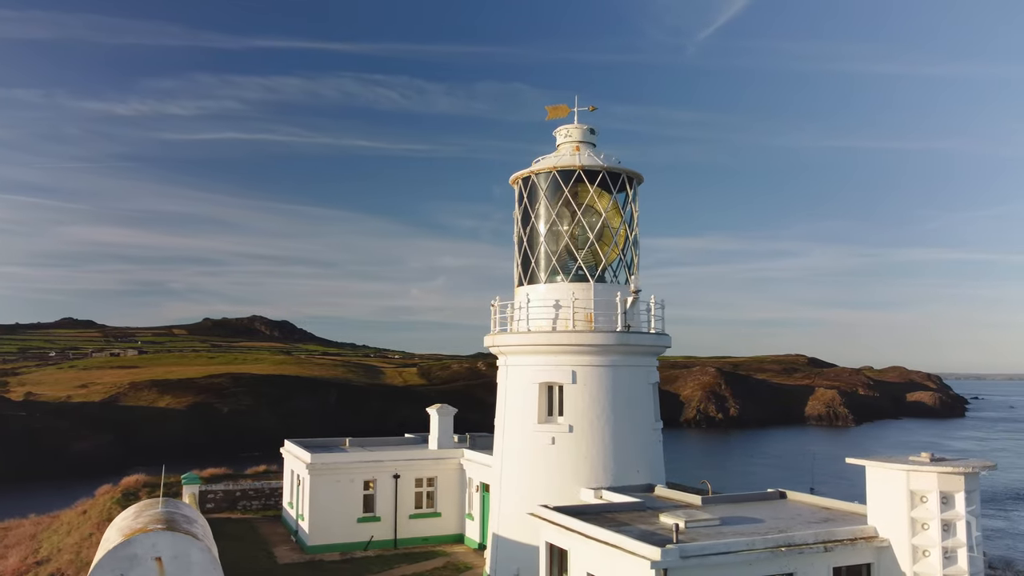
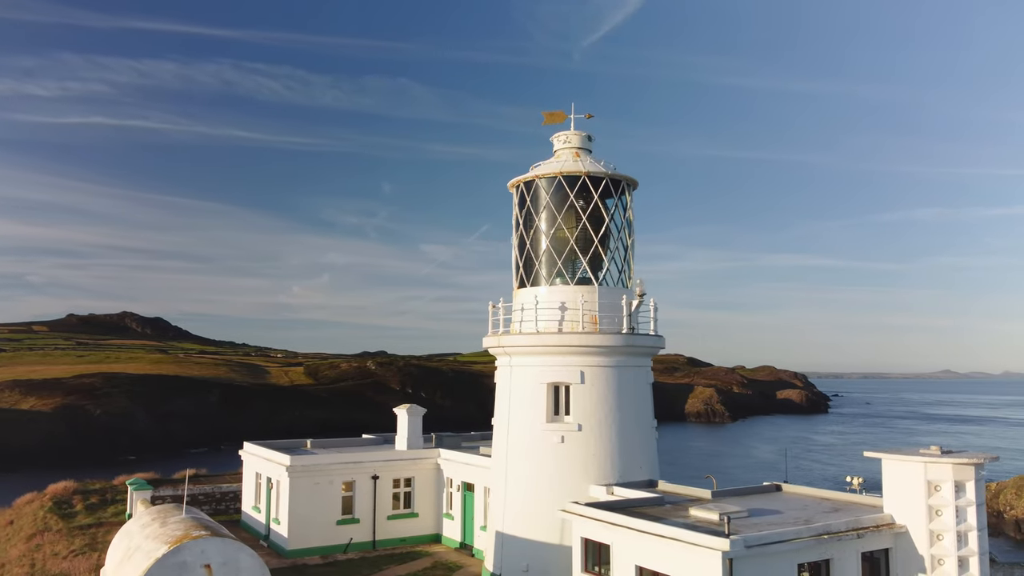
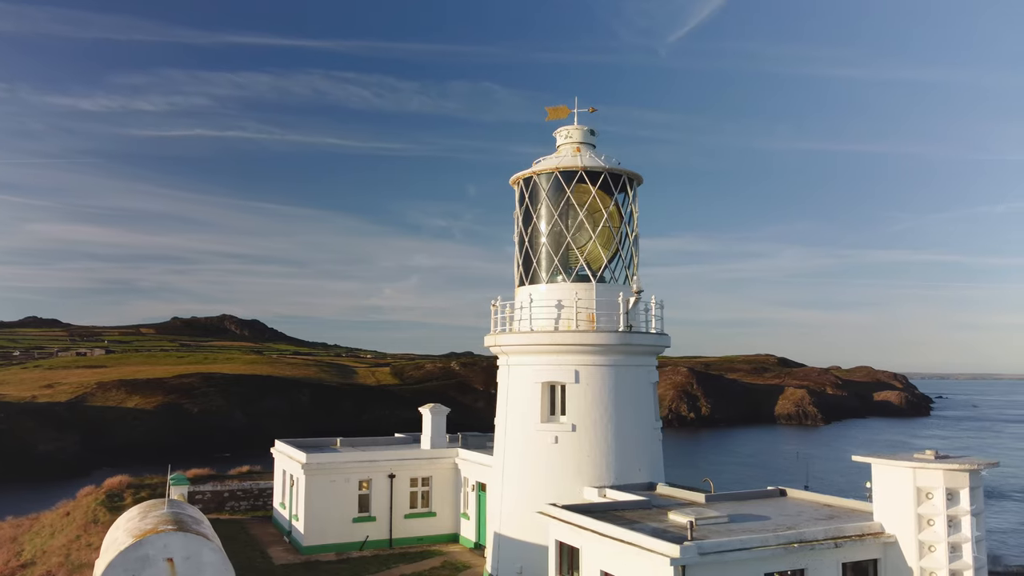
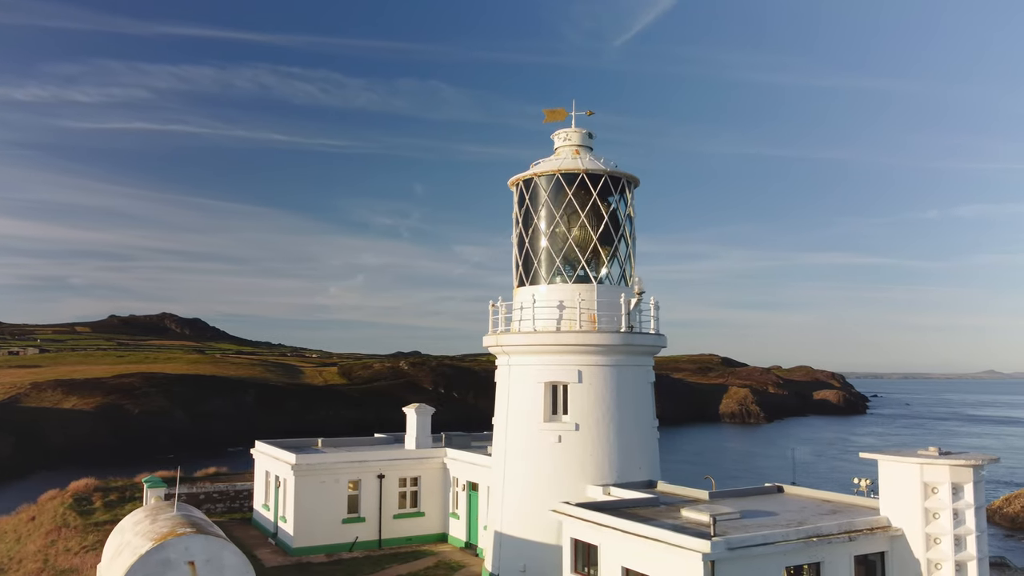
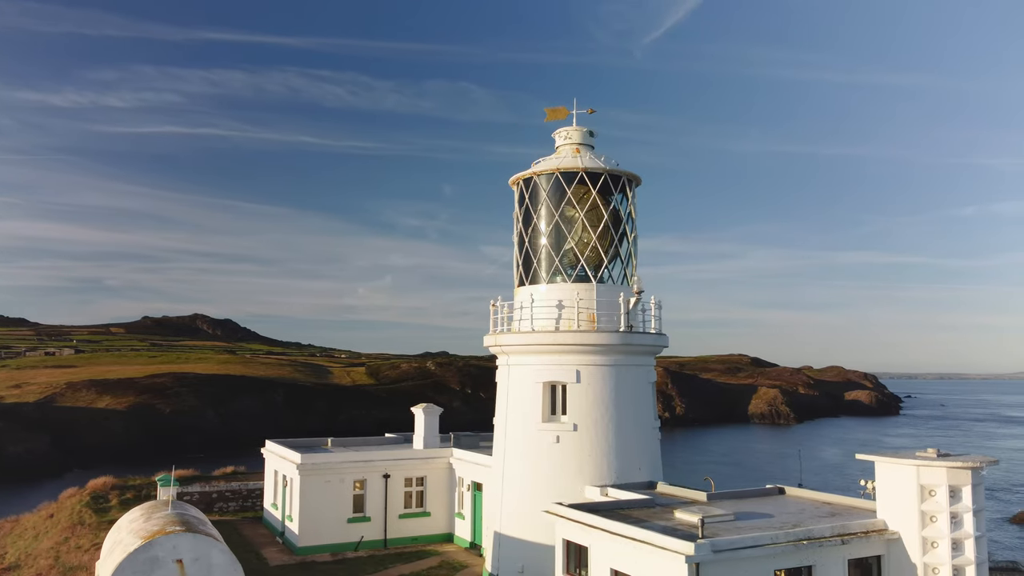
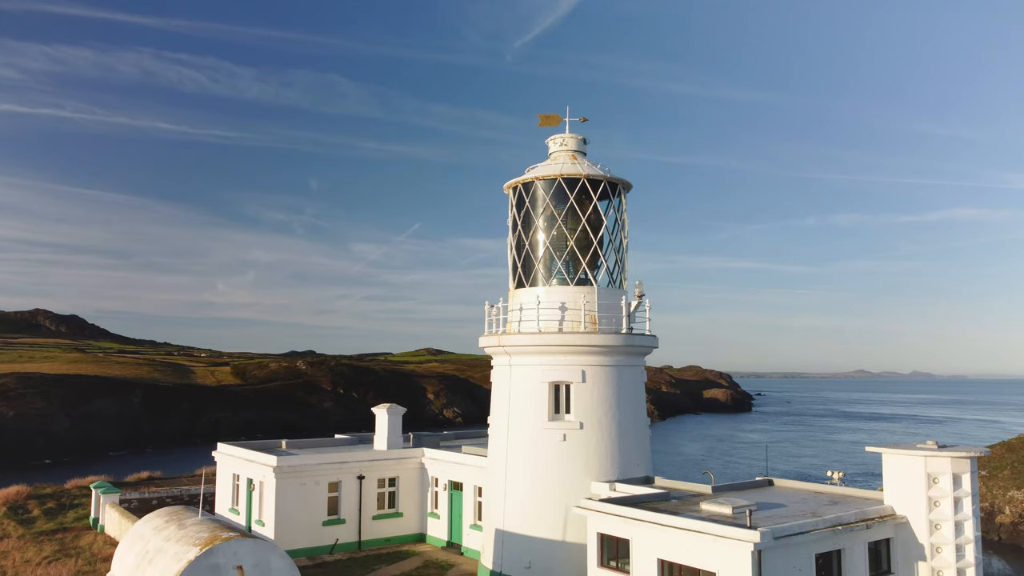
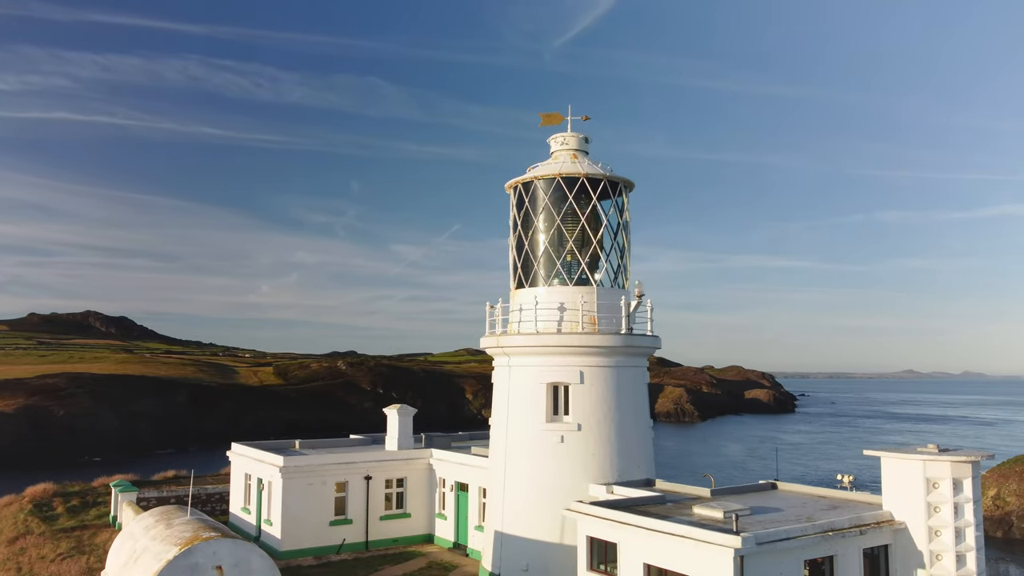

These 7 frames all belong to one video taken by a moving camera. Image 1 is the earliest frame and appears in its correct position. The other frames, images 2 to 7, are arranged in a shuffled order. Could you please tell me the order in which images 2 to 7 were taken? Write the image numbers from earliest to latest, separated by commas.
3, 5, 4, 2, 7, 6
